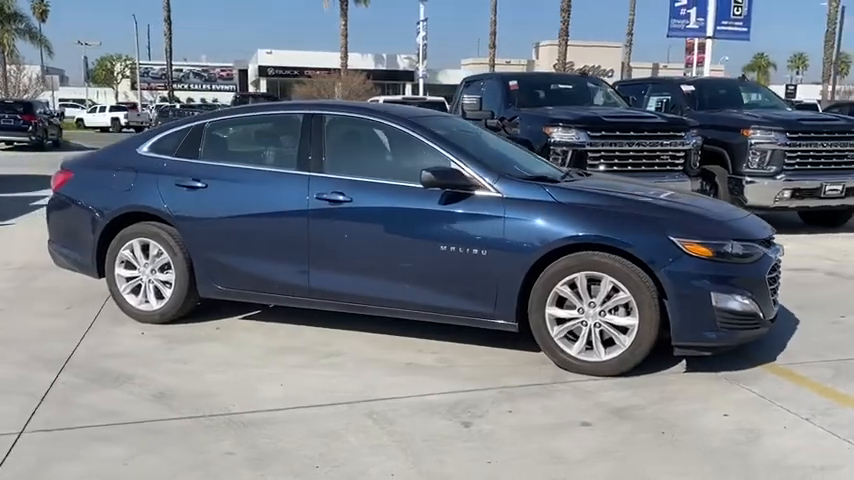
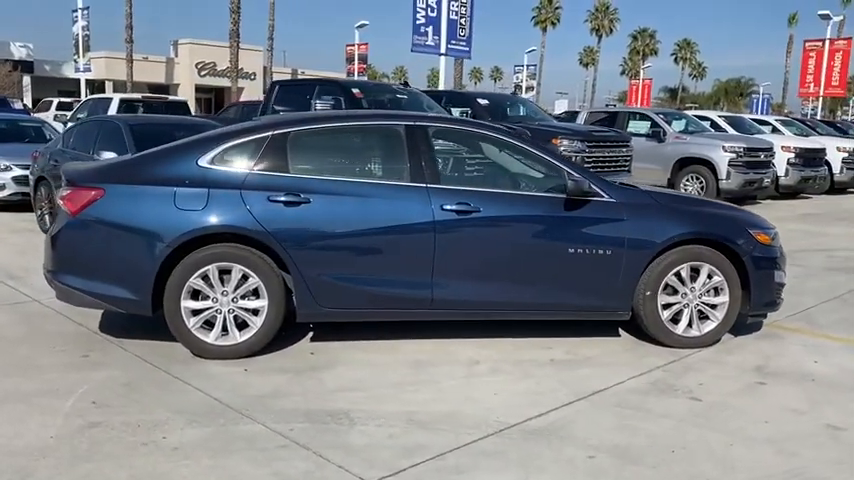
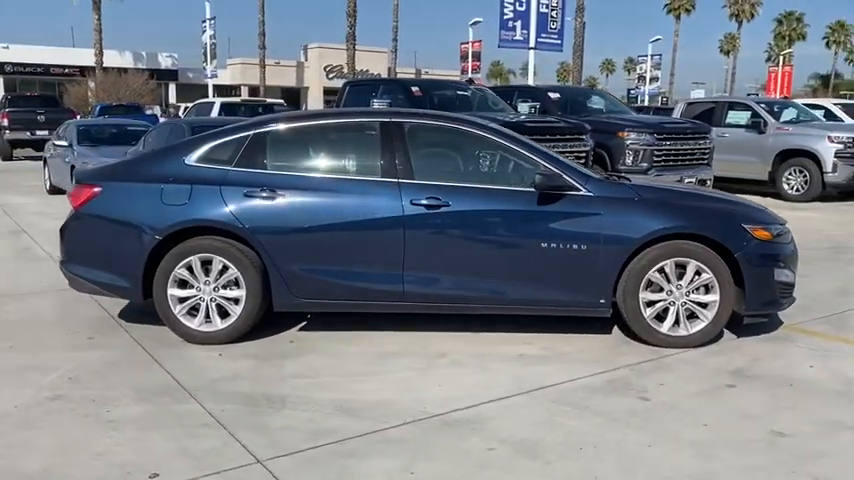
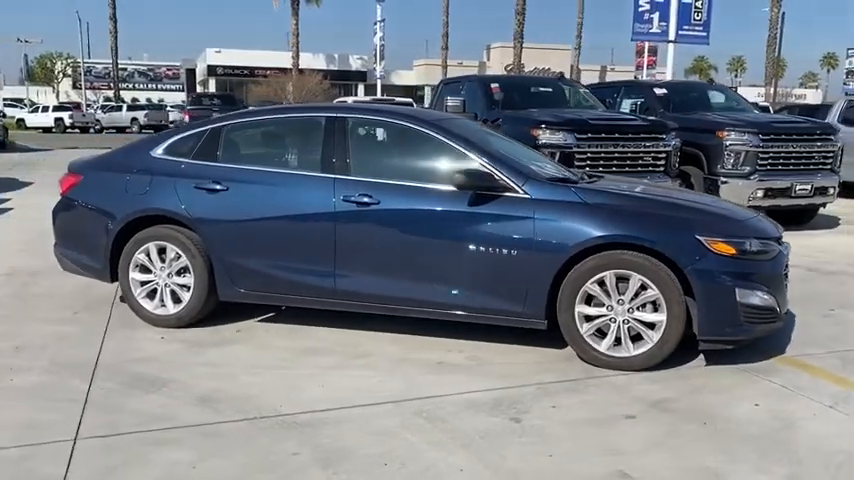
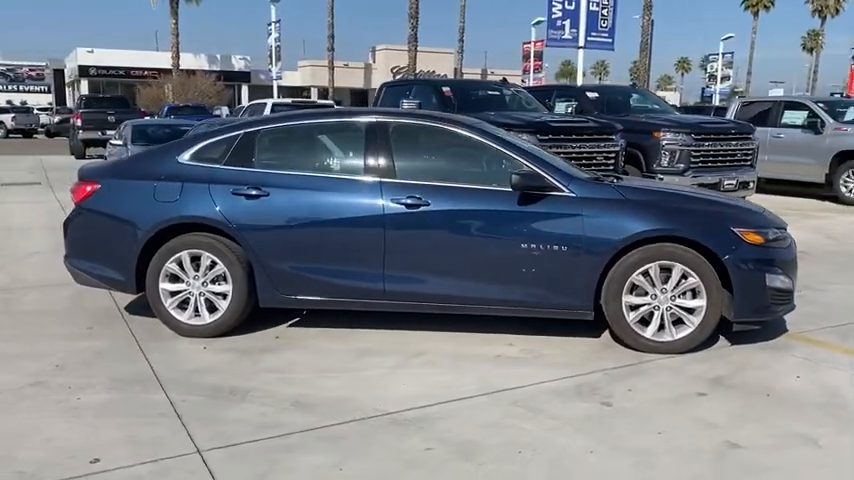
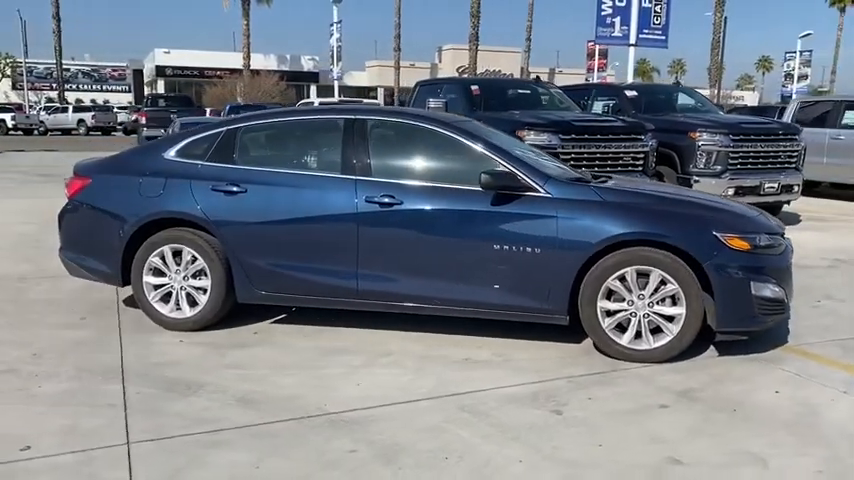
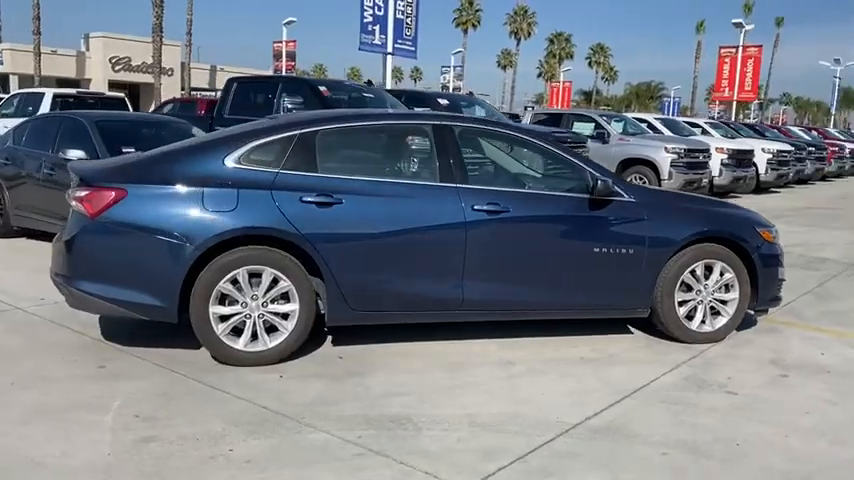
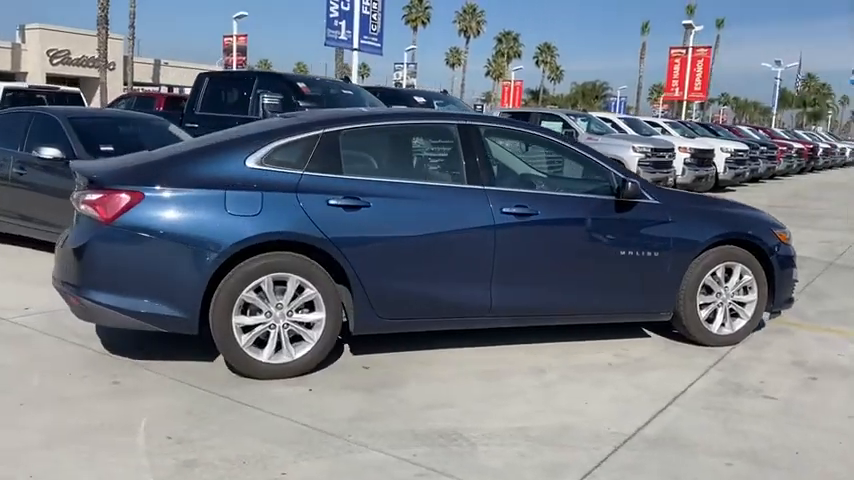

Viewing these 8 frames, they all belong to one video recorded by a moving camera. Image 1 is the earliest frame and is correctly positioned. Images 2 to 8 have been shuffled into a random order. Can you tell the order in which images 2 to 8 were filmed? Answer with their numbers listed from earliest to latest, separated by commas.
4, 6, 5, 3, 2, 7, 8
